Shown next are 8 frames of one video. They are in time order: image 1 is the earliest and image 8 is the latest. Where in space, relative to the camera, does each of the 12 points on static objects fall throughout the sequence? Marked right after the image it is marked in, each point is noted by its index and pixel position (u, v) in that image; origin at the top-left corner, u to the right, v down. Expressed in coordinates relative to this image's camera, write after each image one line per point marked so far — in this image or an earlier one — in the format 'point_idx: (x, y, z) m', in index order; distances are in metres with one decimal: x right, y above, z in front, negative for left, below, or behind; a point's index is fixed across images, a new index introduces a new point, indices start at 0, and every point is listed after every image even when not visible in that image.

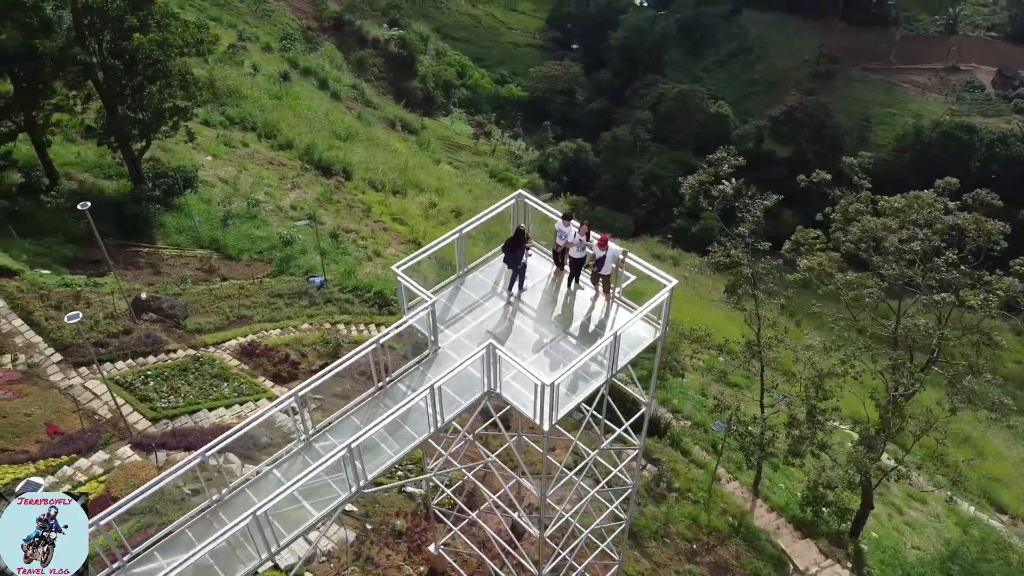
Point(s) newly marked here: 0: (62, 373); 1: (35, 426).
0: (-10.1, -1.9, +18.6) m
1: (-9.3, -2.6, +16.1) m
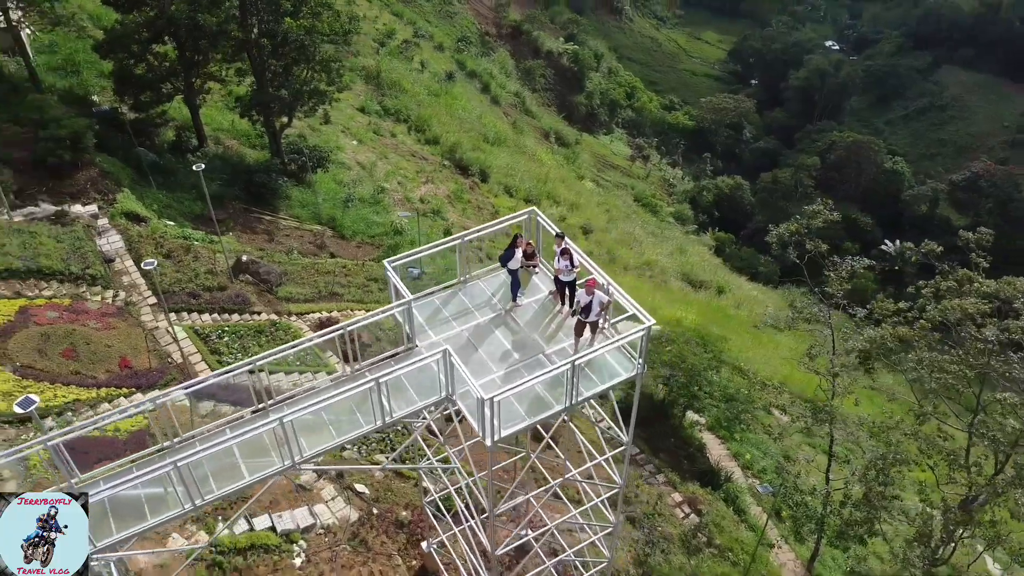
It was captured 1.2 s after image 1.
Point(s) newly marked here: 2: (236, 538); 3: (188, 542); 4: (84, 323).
0: (-8.8, -0.7, +20.3) m
1: (-8.7, -1.4, +17.7) m
2: (-4.6, -4.2, +13.7) m
3: (-5.3, -4.2, +13.4) m
4: (-9.7, -0.8, +18.7) m
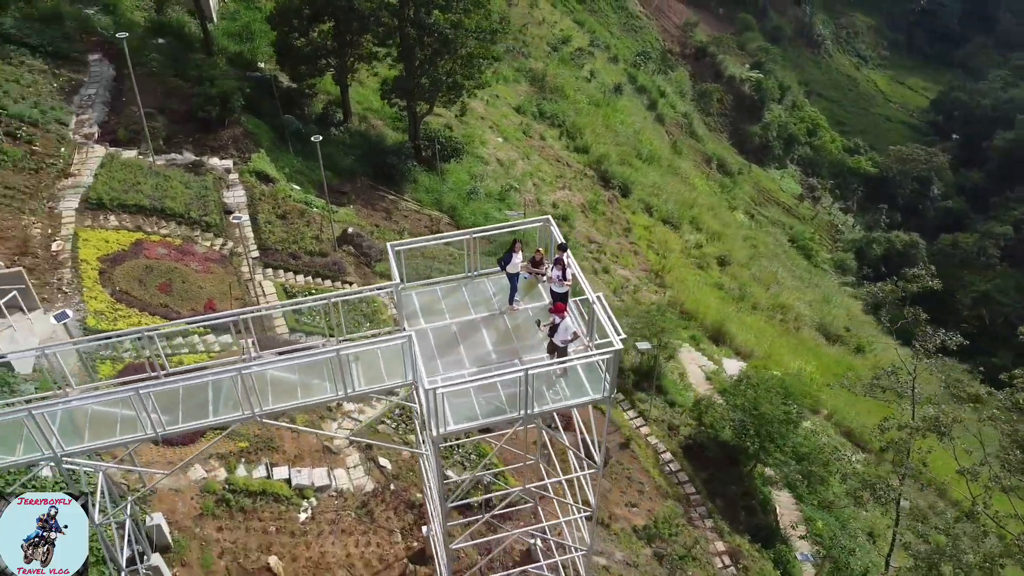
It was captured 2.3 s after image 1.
0: (-6.9, +0.5, +21.9) m
1: (-7.4, -0.2, +19.3) m
2: (-4.7, -3.5, +14.7) m
3: (-5.4, -3.3, +14.5) m
4: (-8.0, +0.6, +20.5) m
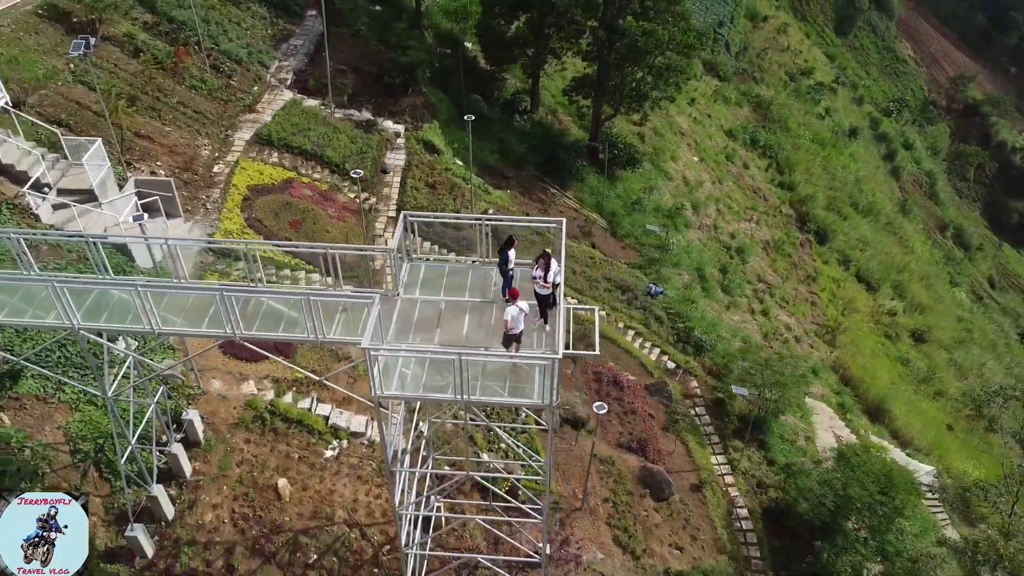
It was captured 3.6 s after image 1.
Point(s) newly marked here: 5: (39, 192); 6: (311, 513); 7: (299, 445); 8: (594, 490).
0: (-3.6, +1.7, +23.4) m
1: (-4.9, +1.3, +21.0) m
2: (-4.3, -2.4, +16.0) m
3: (-5.0, -2.1, +15.9) m
4: (-5.0, +2.2, +22.3) m
5: (-9.6, +2.0, +16.5) m
6: (-3.6, -4.0, +14.6) m
7: (-4.1, -3.0, +15.6) m
8: (+1.9, -4.8, +19.3) m
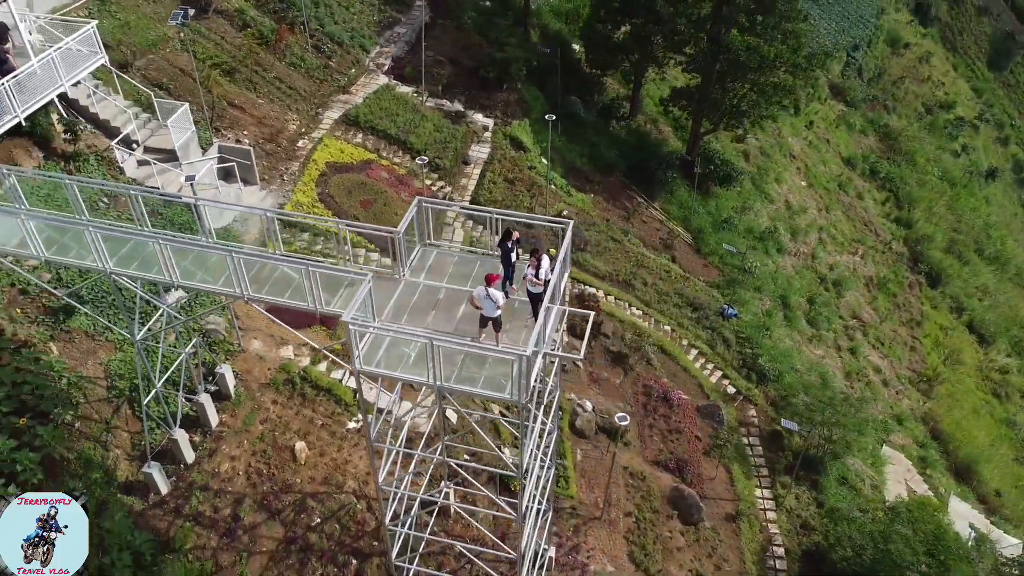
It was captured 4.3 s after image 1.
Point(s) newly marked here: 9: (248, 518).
0: (-1.6, +2.1, +23.9) m
1: (-3.3, +1.8, +21.7) m
2: (-3.8, -1.8, +16.6) m
3: (-4.5, -1.4, +16.7) m
4: (-3.1, +2.7, +23.0) m
5: (-8.4, +3.1, +17.9) m
6: (-3.5, -3.5, +15.2) m
7: (-3.7, -2.5, +16.2) m
8: (+2.5, -5.0, +19.1) m
9: (-4.5, -4.0, +14.2) m
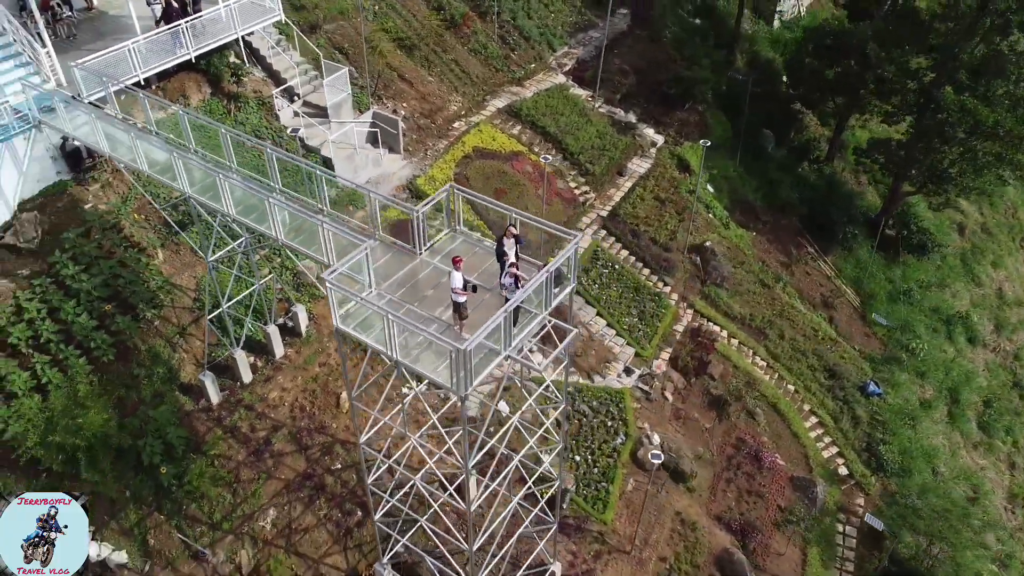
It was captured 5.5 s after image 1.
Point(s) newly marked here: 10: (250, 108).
0: (+2.3, +1.9, +23.9) m
1: (+0.1, +2.1, +22.3) m
2: (-2.6, -1.1, +17.6) m
3: (-3.1, -0.6, +17.8) m
4: (+0.8, +2.8, +23.4) m
5: (-5.5, +4.6, +19.9) m
6: (-3.1, -2.8, +16.2) m
7: (-2.8, -1.8, +17.2) m
8: (+3.2, -5.7, +18.4) m
9: (-4.4, -3.0, +15.5) m
10: (-6.1, +4.3, +19.2) m
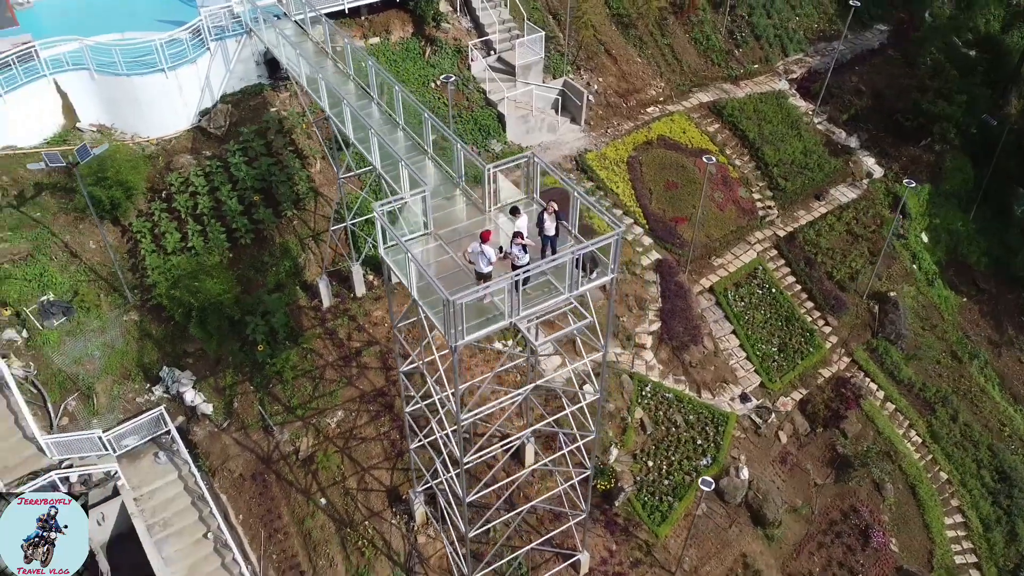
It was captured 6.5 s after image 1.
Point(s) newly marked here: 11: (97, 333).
0: (+6.9, +1.3, +22.6) m
1: (+4.5, +2.1, +21.7) m
2: (-0.3, -0.2, +18.2) m
3: (-0.5, +0.5, +18.6) m
4: (+5.6, +2.7, +22.6) m
5: (-0.7, +6.1, +20.9) m
6: (-1.6, -1.7, +17.1) m
7: (-0.7, -0.8, +17.9) m
8: (+4.1, -6.2, +17.5) m
9: (-3.0, -1.5, +16.8) m
10: (-1.7, +5.9, +20.5) m
11: (-8.1, -0.9, +15.9) m
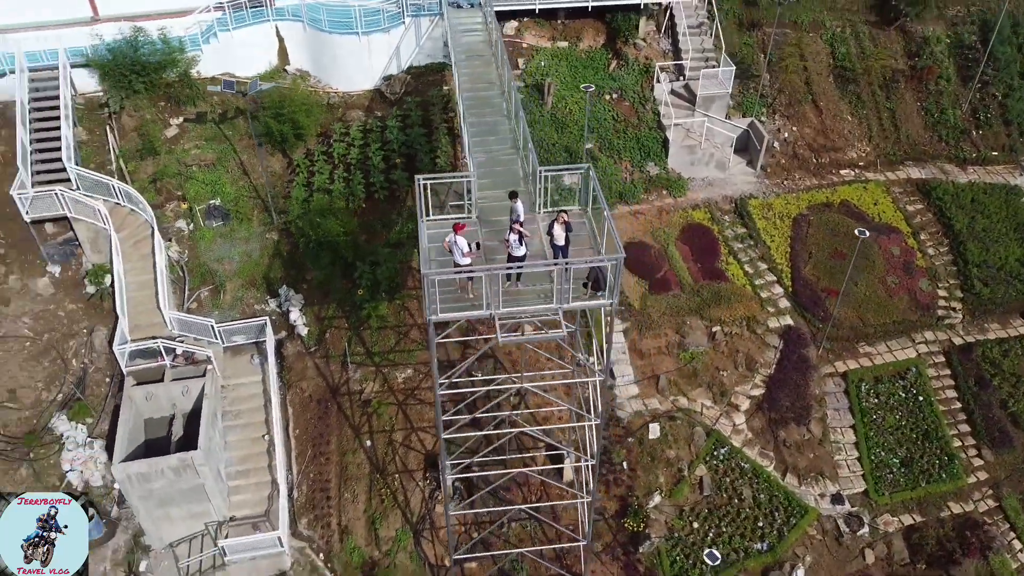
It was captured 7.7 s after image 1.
0: (+10.2, -1.3, +20.1) m
1: (+7.9, +0.2, +19.9) m
2: (+1.9, -0.5, +18.2) m
3: (+2.0, +0.1, +18.6) m
4: (+9.4, +0.3, +20.4) m
5: (+4.1, +5.4, +20.8) m
6: (0.0, -1.5, +17.6) m
7: (+1.3, -1.0, +18.1) m
8: (+4.1, -7.4, +16.2) m
9: (-1.4, -0.9, +17.8) m
10: (+3.0, +5.5, +20.7) m
11: (-6.1, +1.1, +18.5) m
